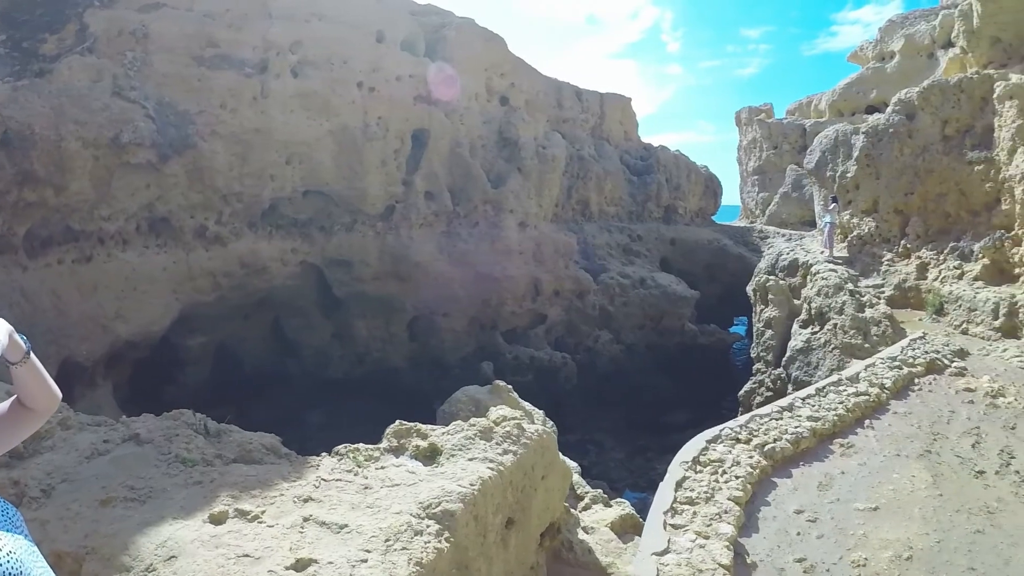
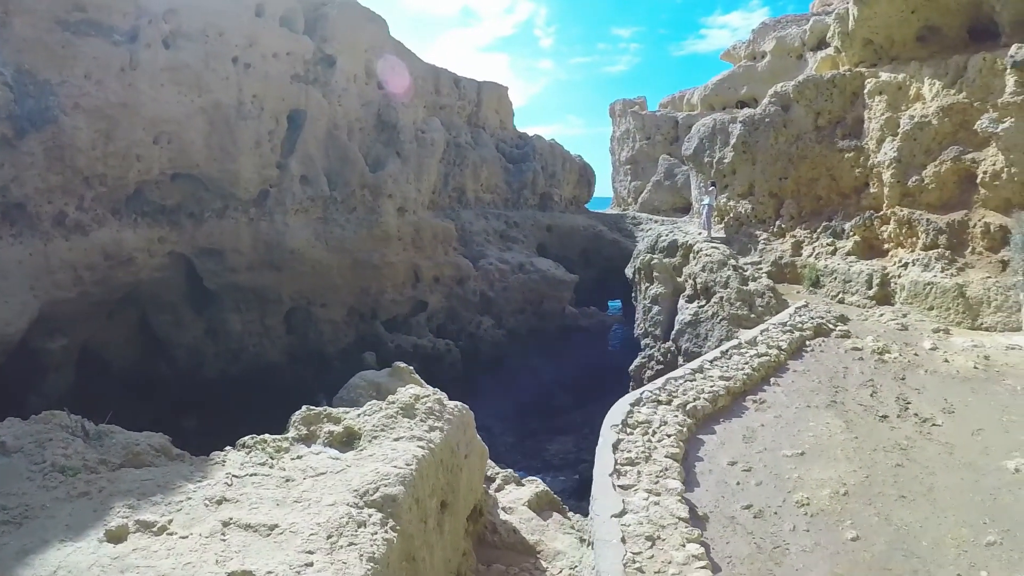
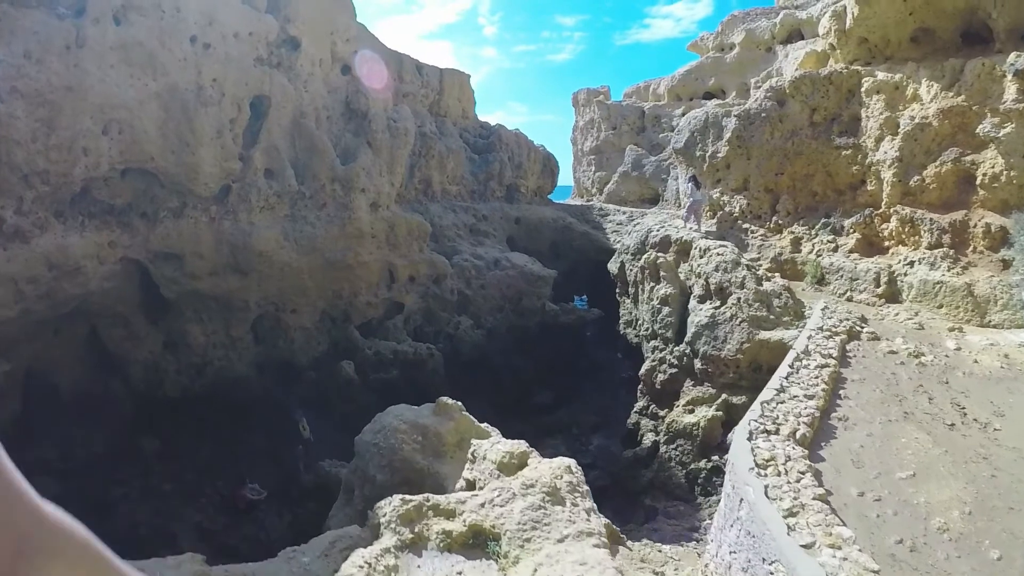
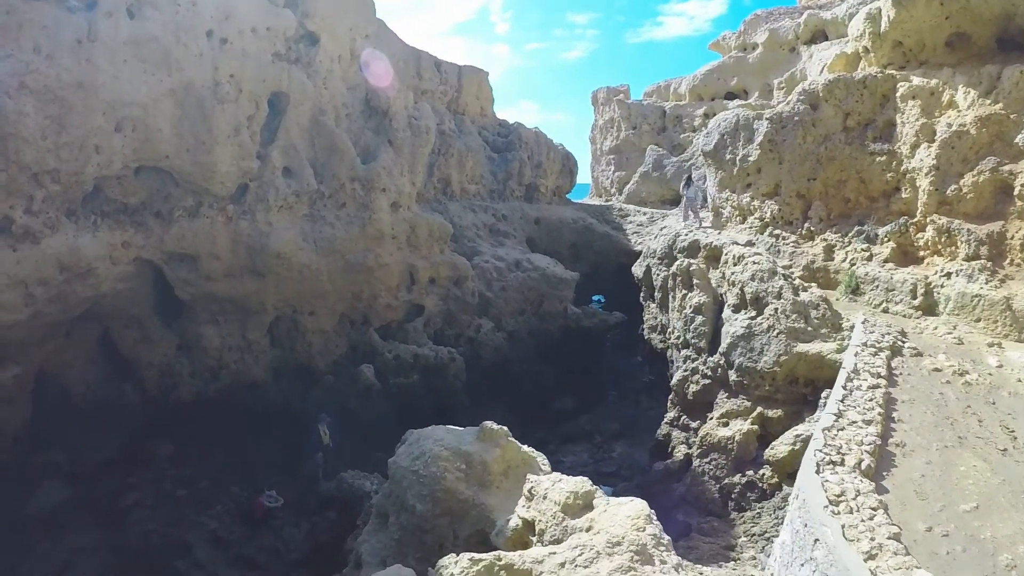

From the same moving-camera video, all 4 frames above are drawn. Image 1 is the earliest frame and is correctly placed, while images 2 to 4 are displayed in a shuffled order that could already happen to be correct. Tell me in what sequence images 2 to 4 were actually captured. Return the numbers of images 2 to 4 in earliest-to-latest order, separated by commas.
2, 3, 4
